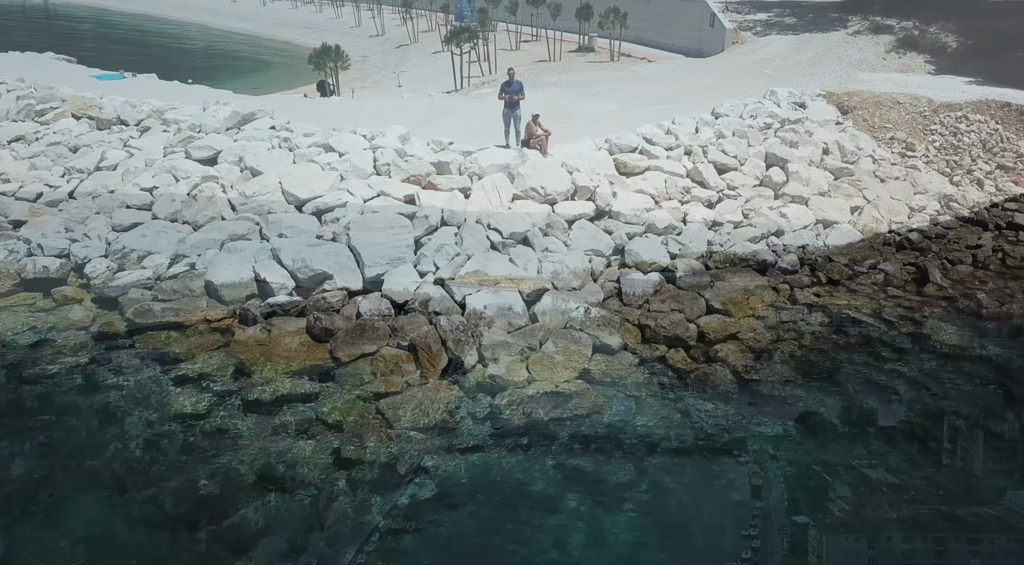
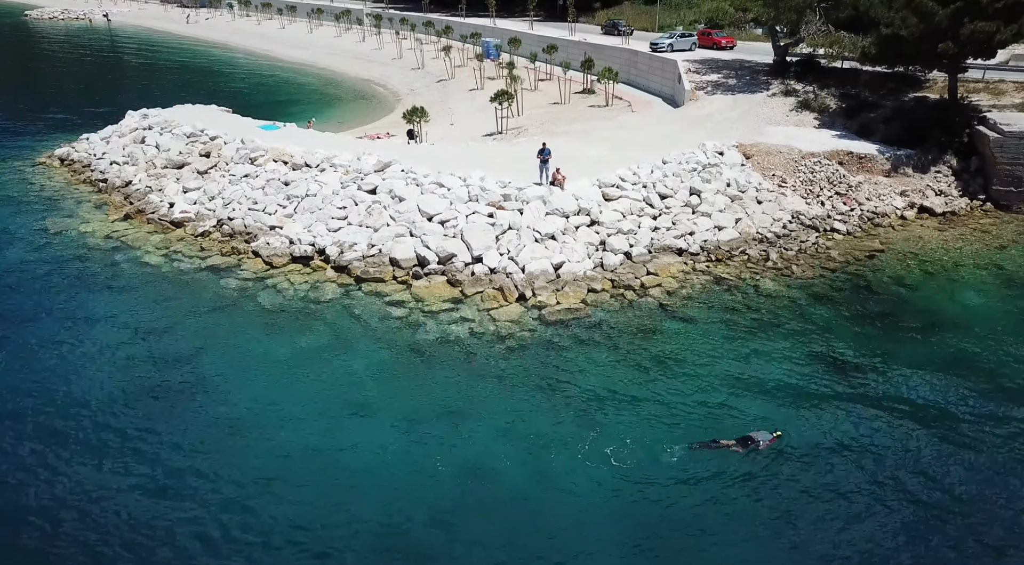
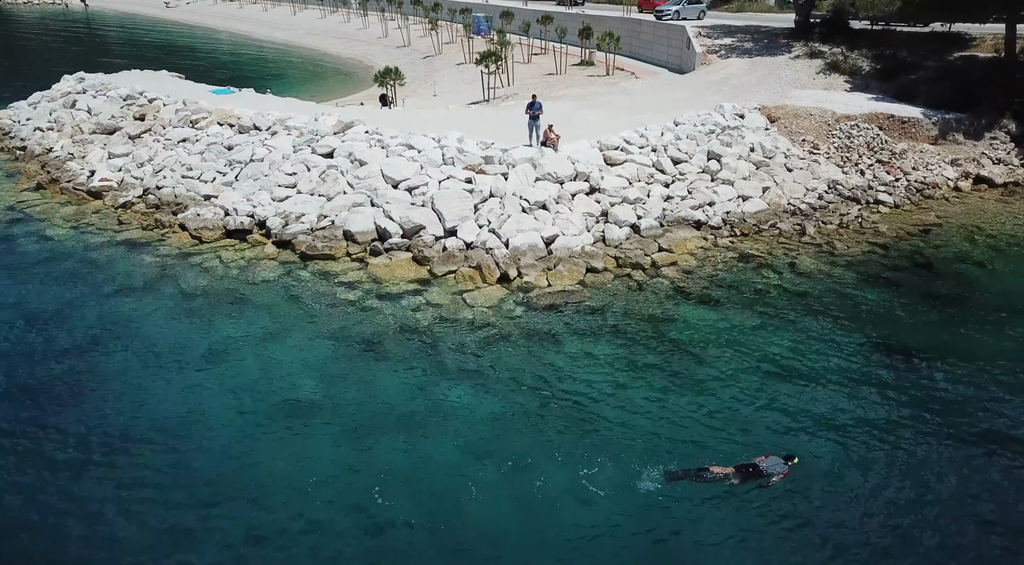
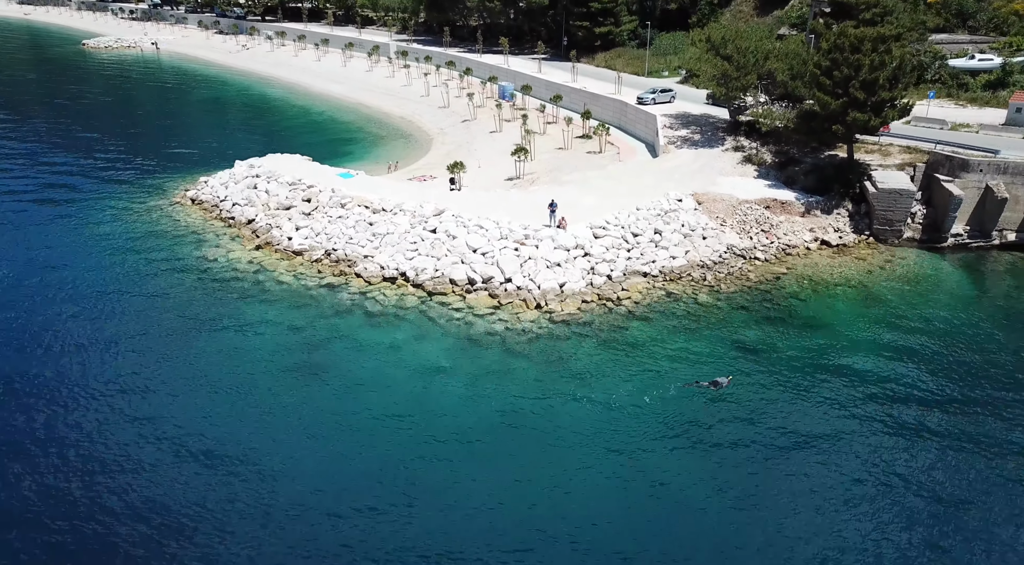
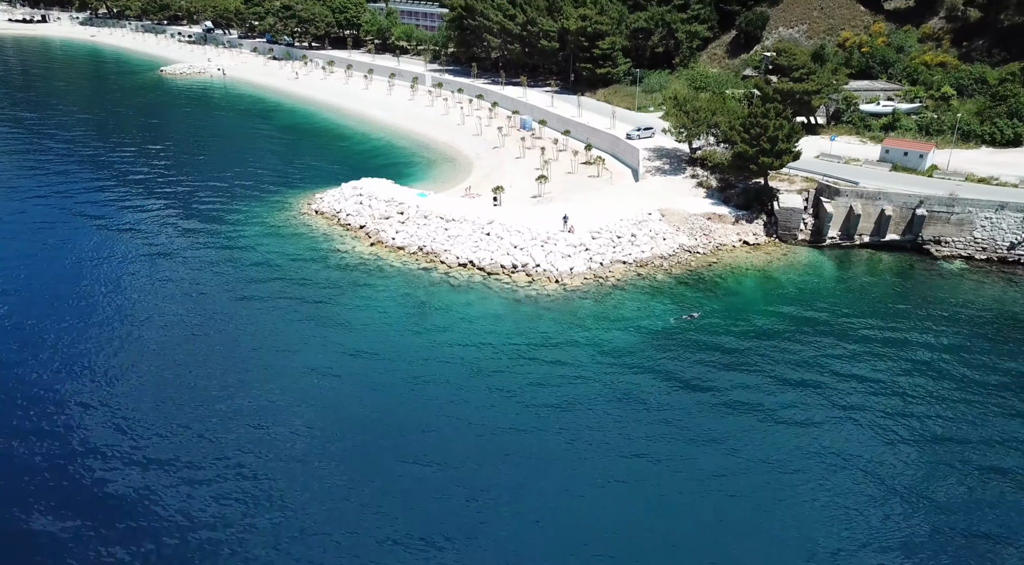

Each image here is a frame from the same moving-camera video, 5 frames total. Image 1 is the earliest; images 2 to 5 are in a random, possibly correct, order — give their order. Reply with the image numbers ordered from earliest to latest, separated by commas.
3, 2, 4, 5
